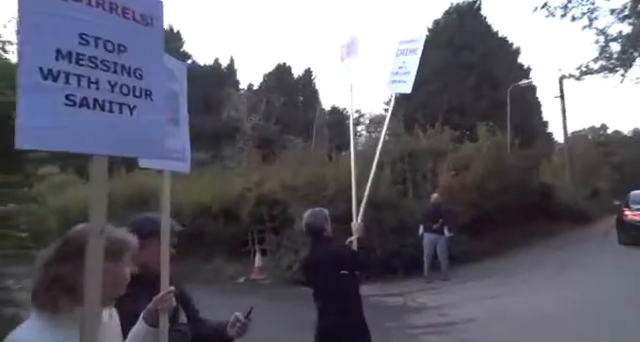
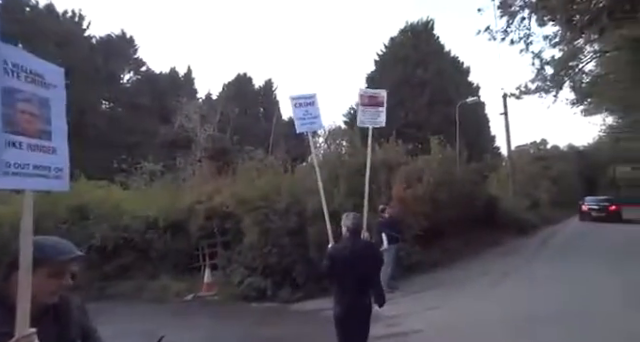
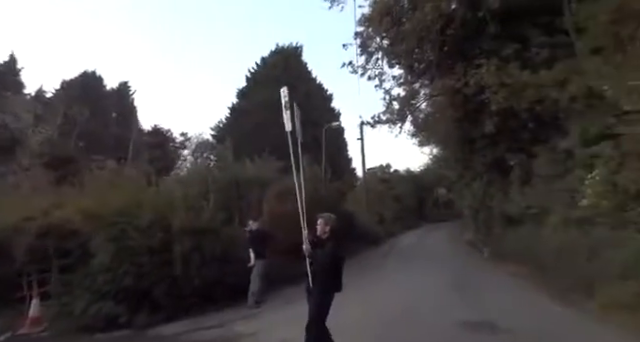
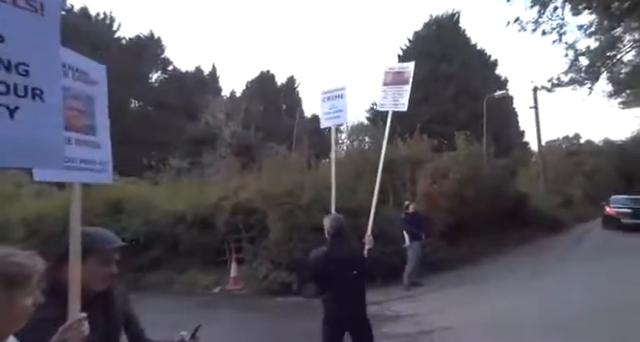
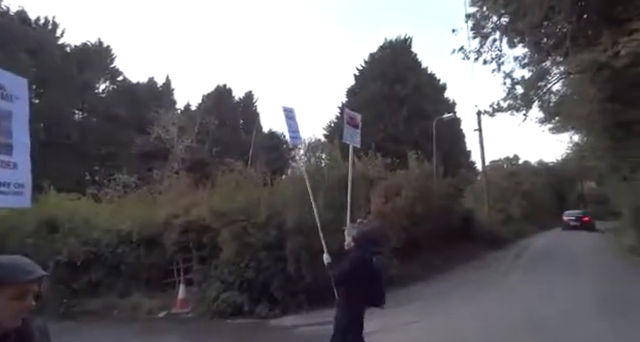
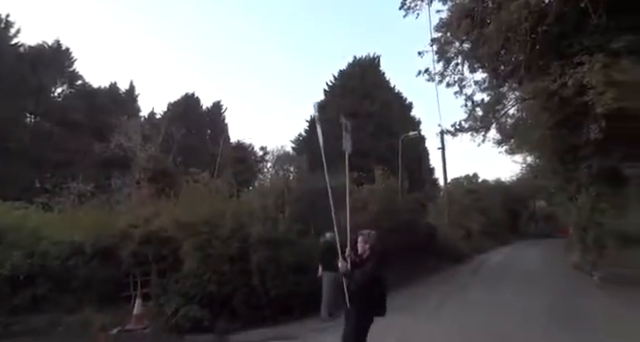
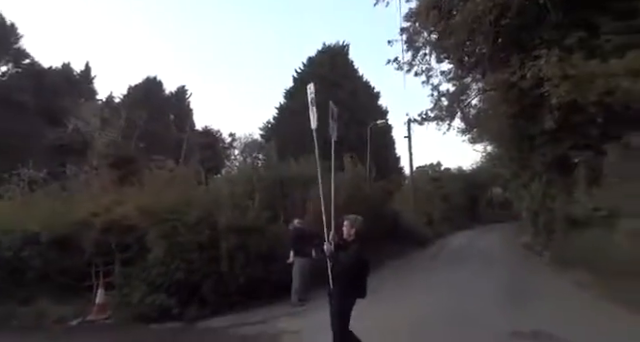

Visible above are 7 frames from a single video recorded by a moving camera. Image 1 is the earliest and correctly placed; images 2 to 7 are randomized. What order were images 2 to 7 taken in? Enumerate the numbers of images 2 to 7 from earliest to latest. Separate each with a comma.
4, 2, 5, 6, 7, 3
